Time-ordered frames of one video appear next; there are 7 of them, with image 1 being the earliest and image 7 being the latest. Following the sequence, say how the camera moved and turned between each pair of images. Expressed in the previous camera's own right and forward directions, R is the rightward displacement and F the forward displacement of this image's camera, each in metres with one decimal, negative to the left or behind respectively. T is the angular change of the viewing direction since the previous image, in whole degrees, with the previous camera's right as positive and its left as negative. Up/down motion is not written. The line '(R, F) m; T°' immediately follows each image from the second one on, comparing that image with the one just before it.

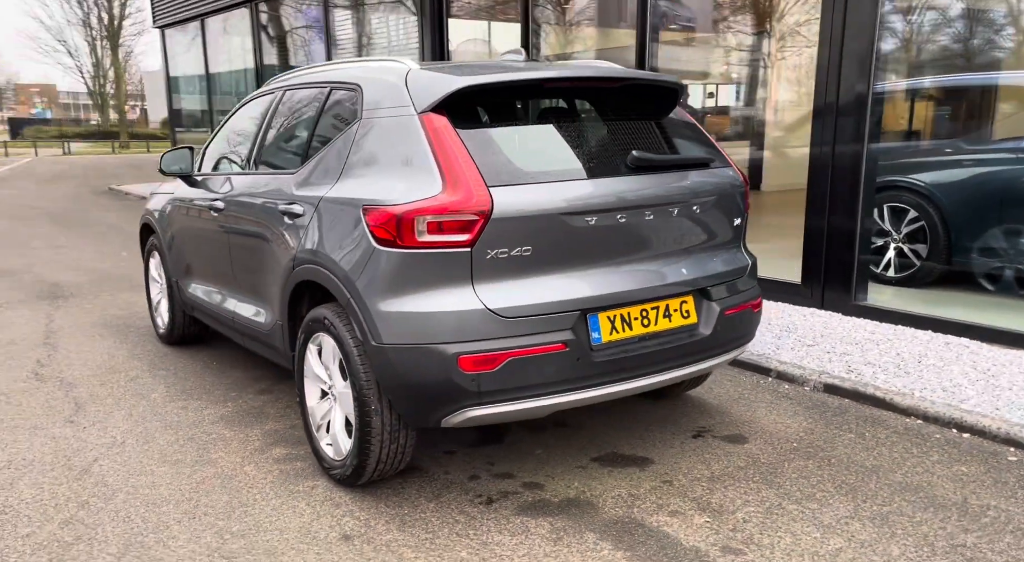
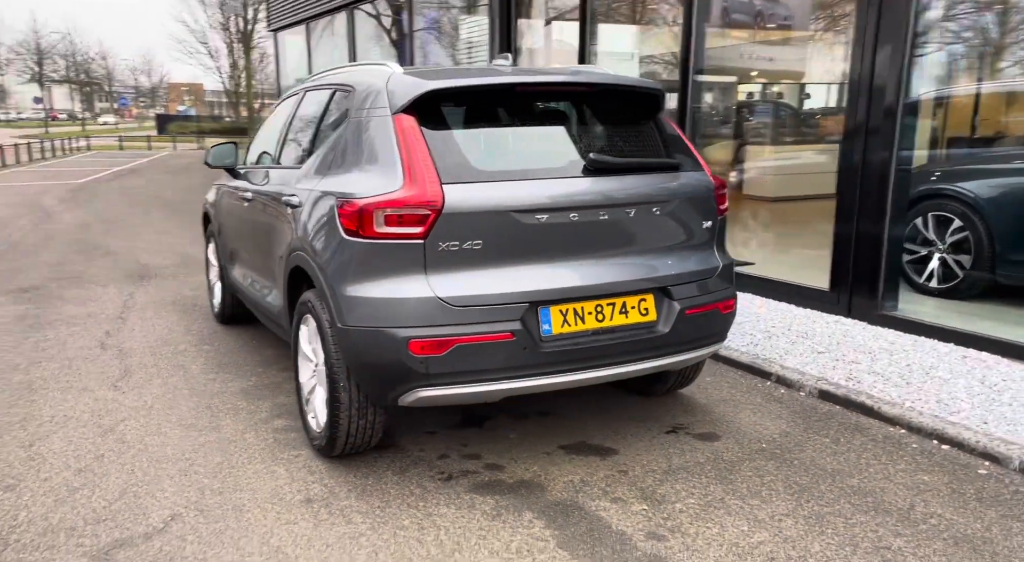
(+0.5, -0.2) m; -7°
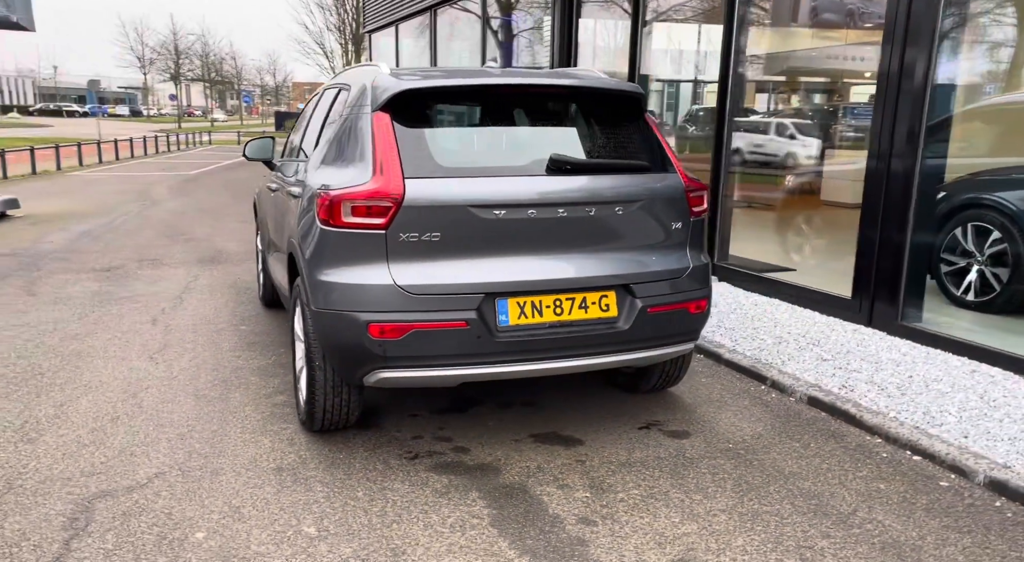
(+0.5, -0.1) m; -6°
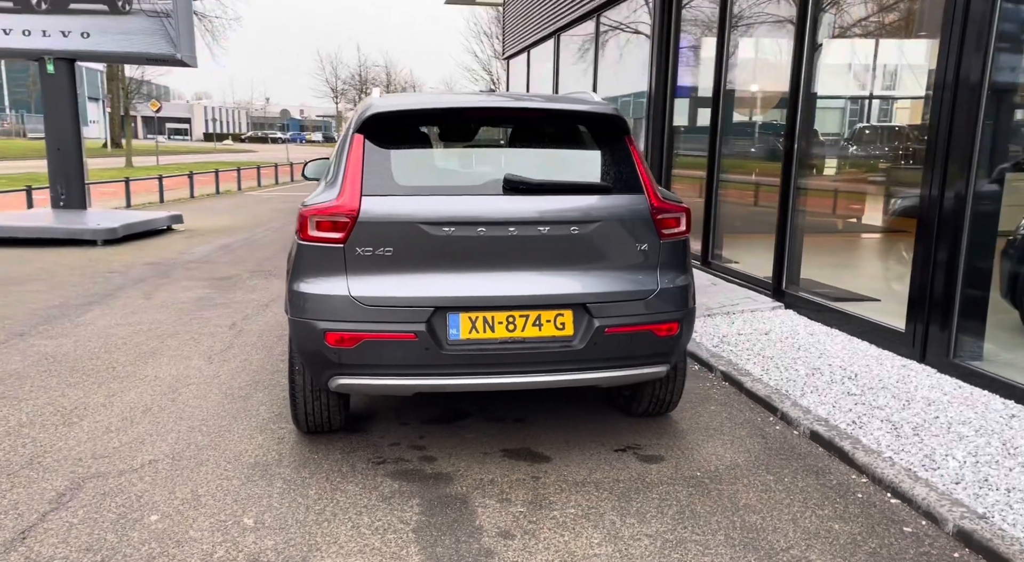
(+0.8, 0.0) m; -11°
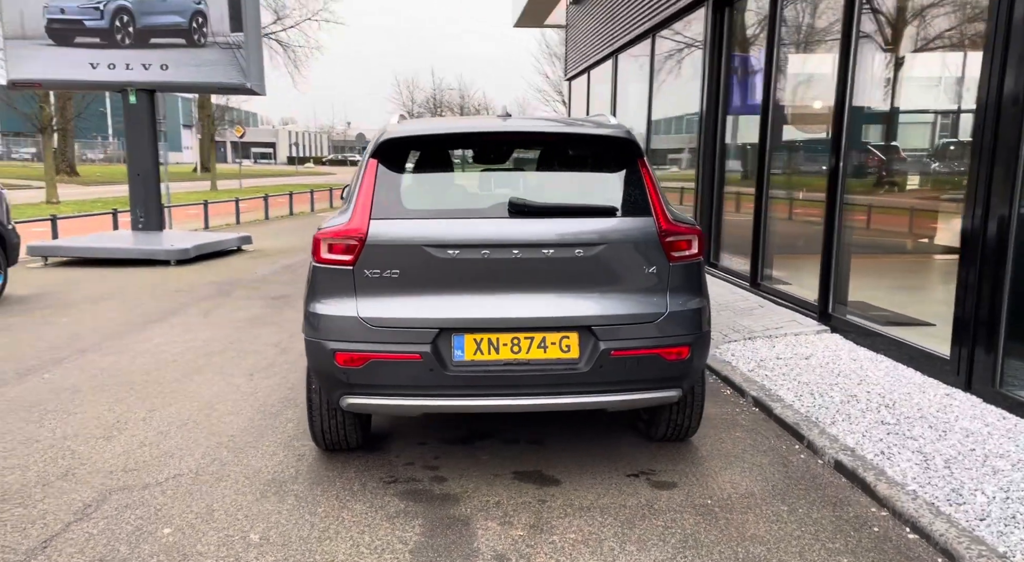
(+0.3, 0.0) m; -5°
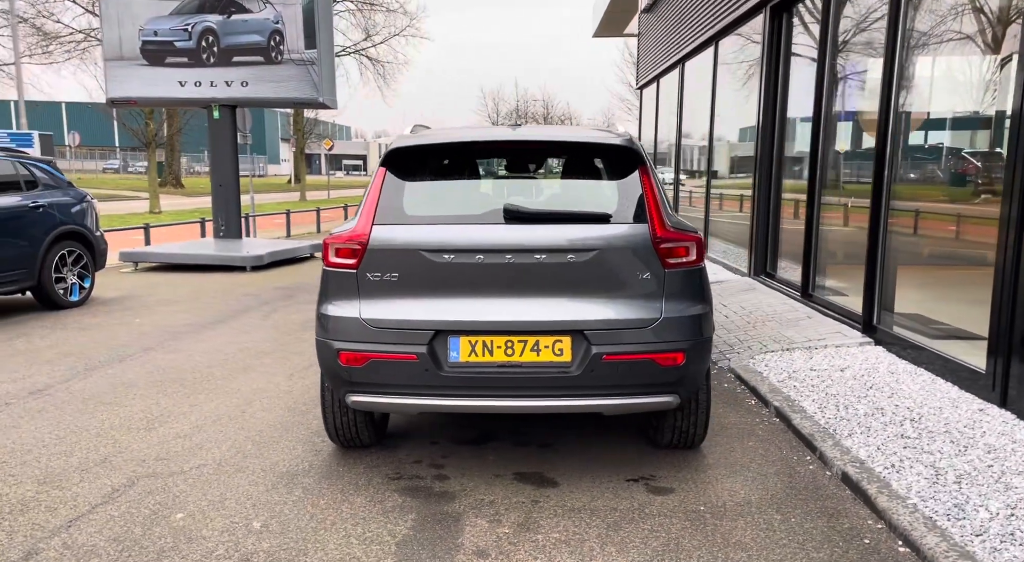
(+0.4, -0.1) m; -6°
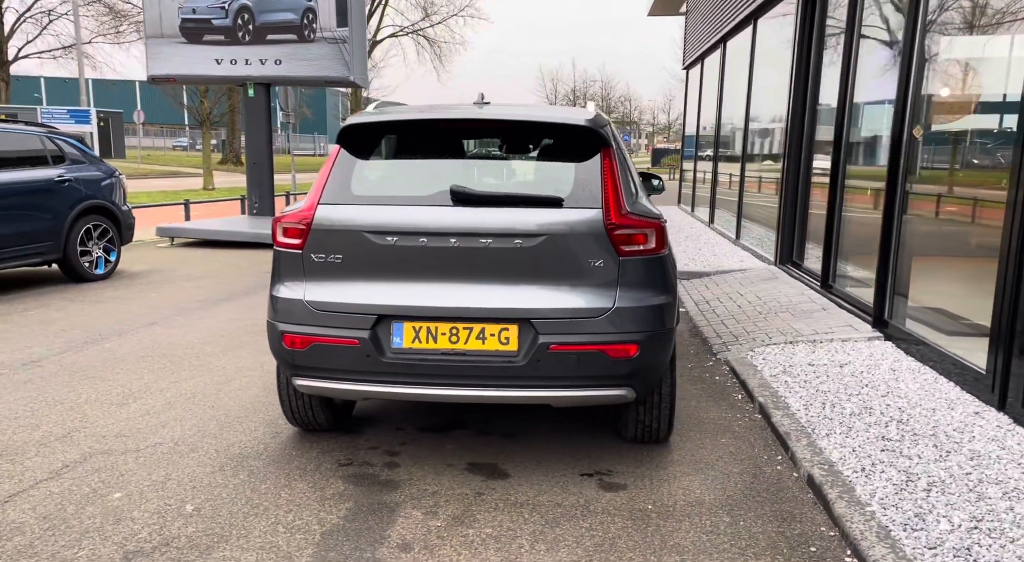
(+0.4, +0.2) m; -3°
